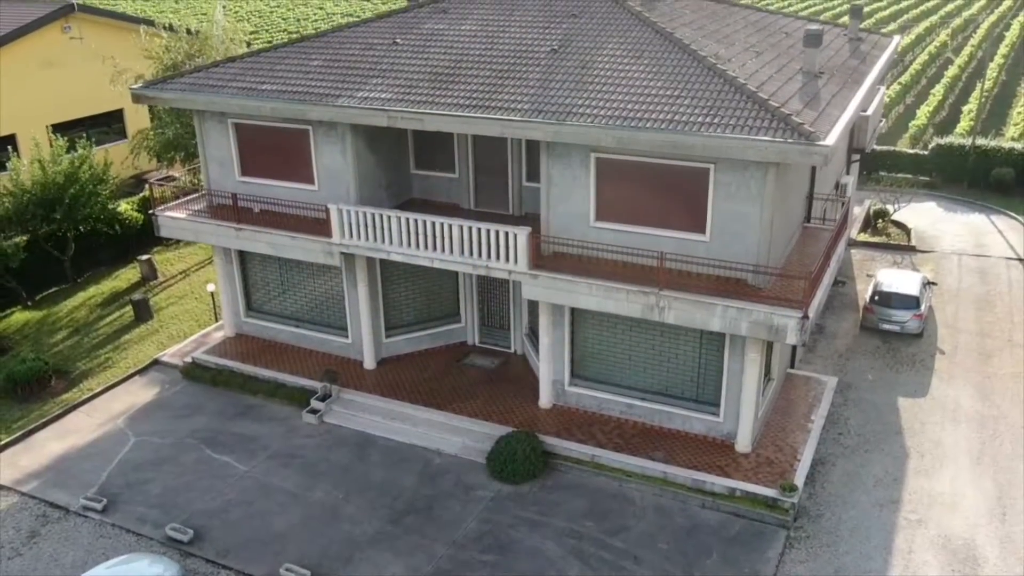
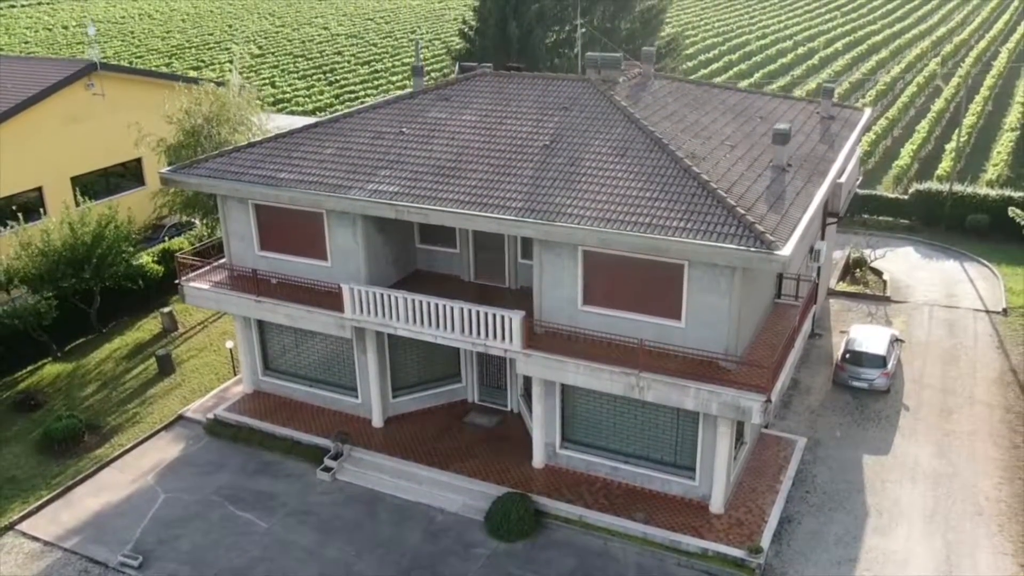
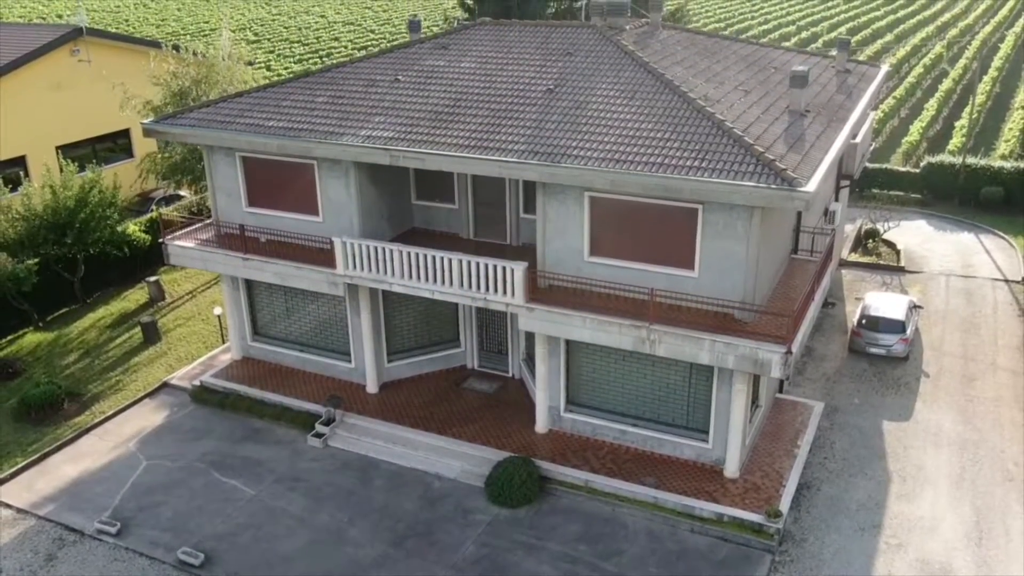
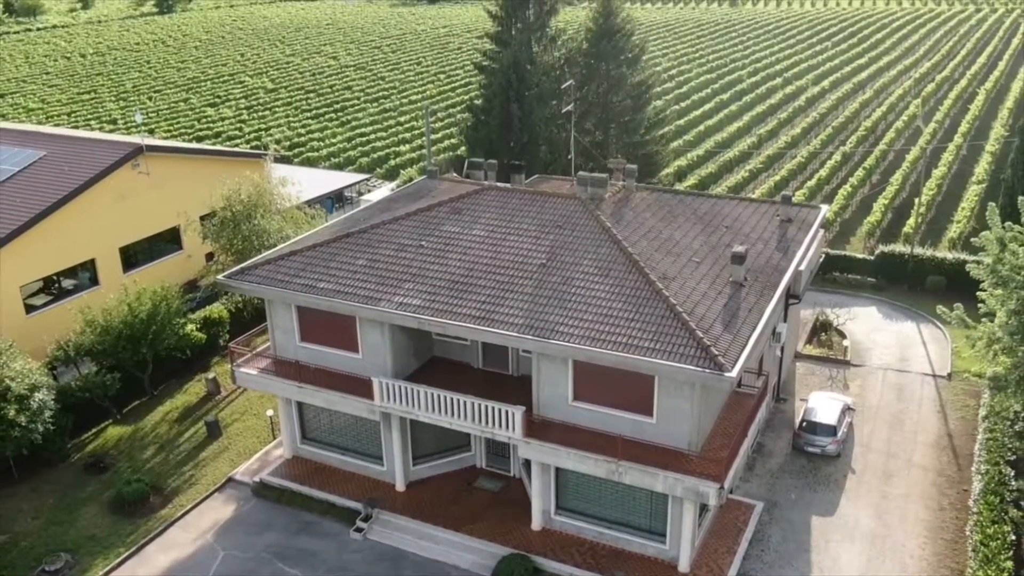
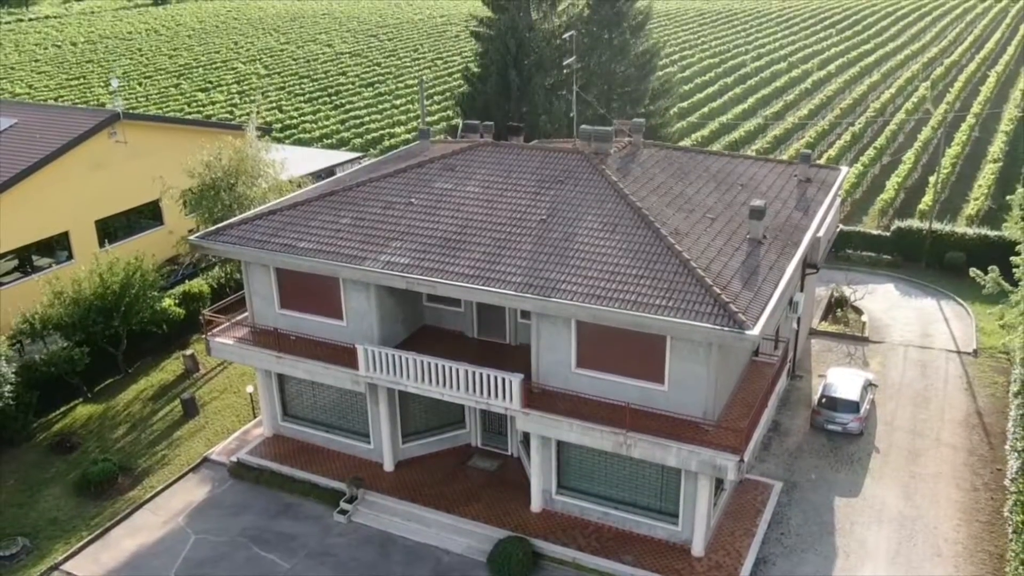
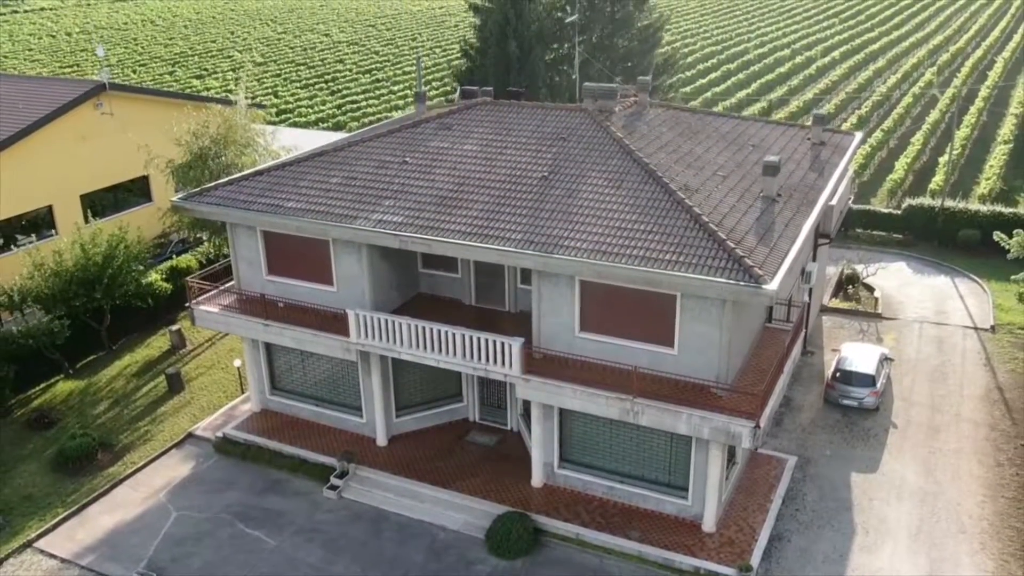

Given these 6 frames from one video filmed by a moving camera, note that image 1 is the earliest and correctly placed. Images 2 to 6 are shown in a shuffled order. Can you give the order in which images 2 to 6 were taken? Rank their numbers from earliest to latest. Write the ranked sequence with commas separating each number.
3, 2, 6, 5, 4
